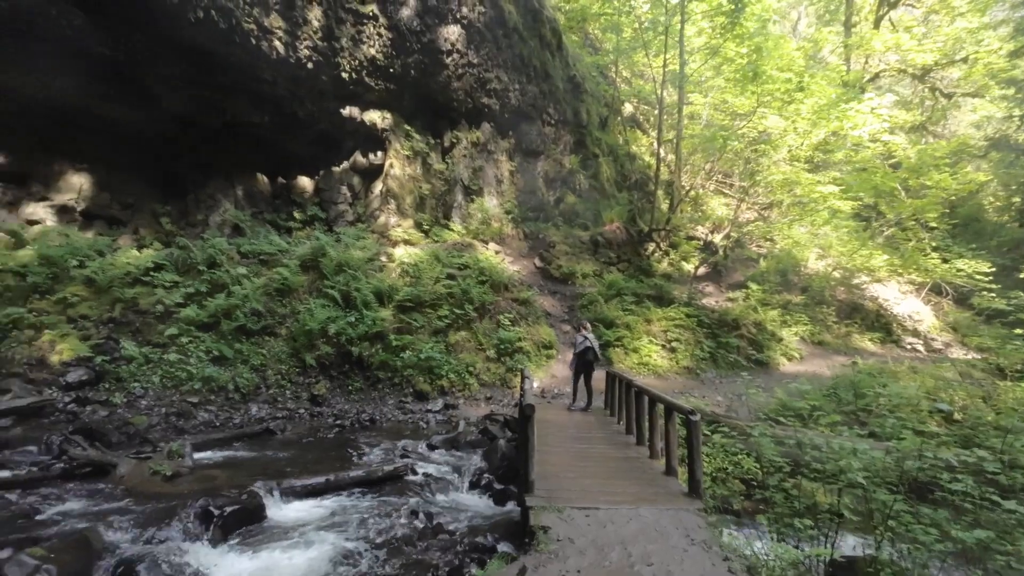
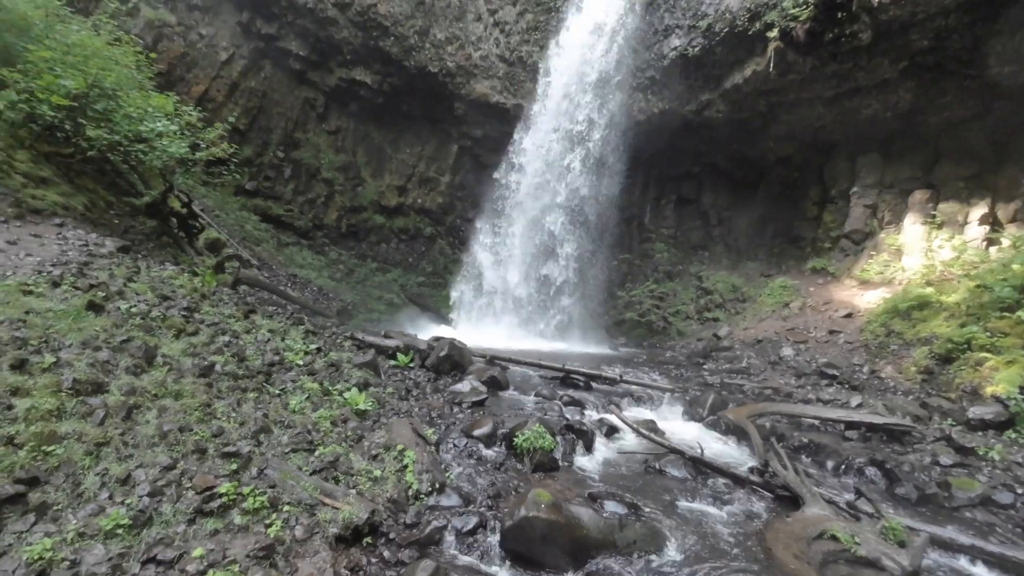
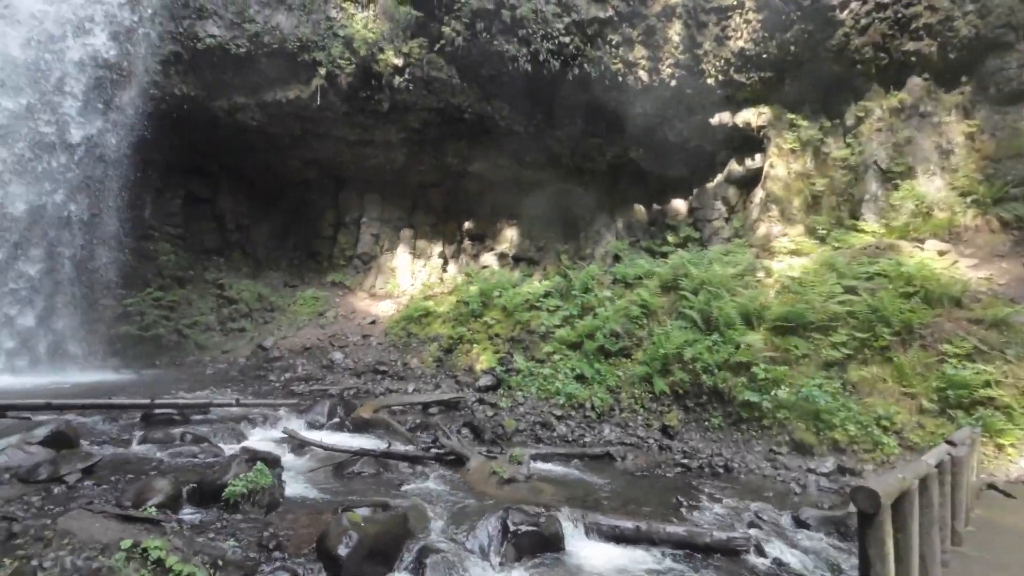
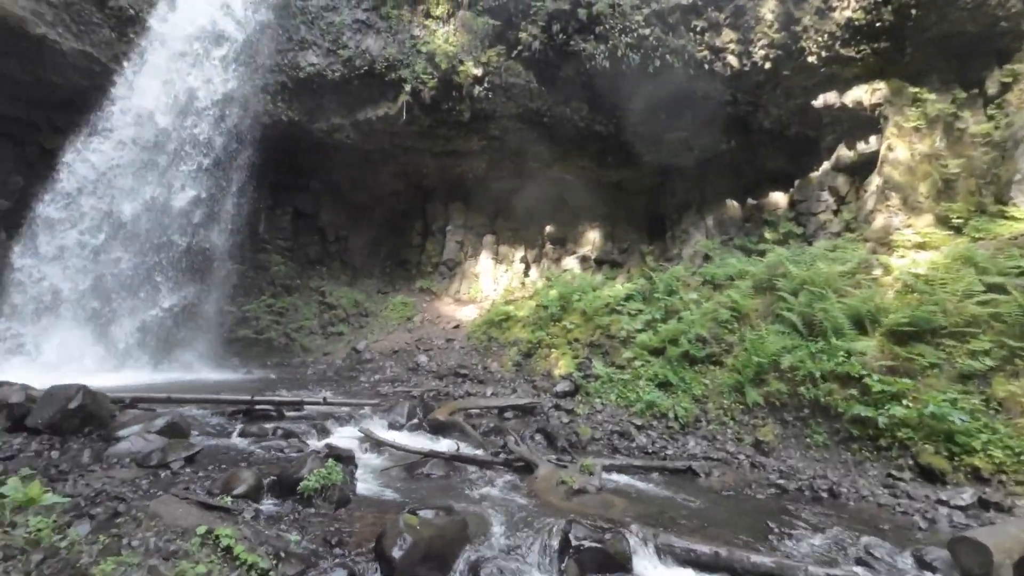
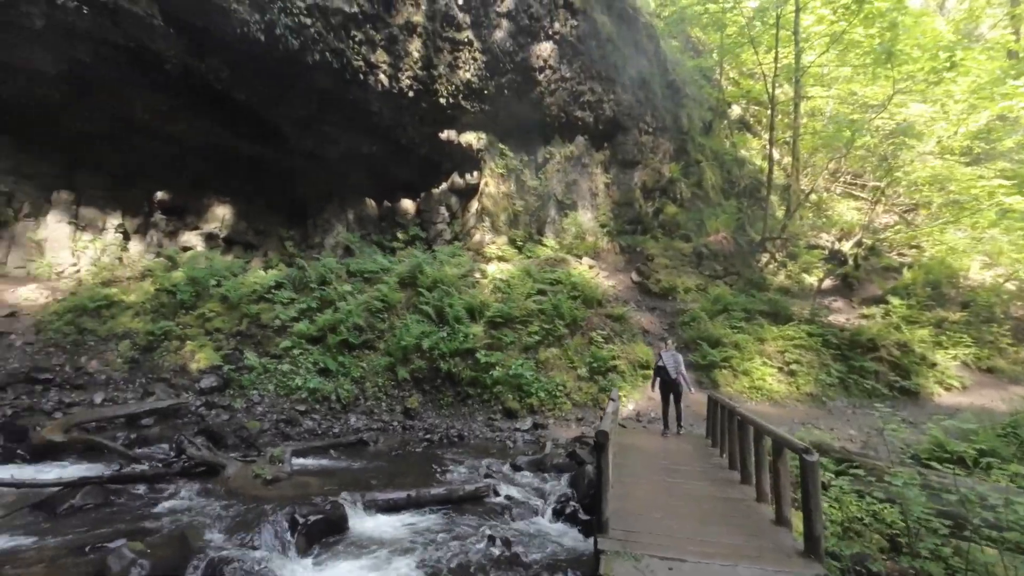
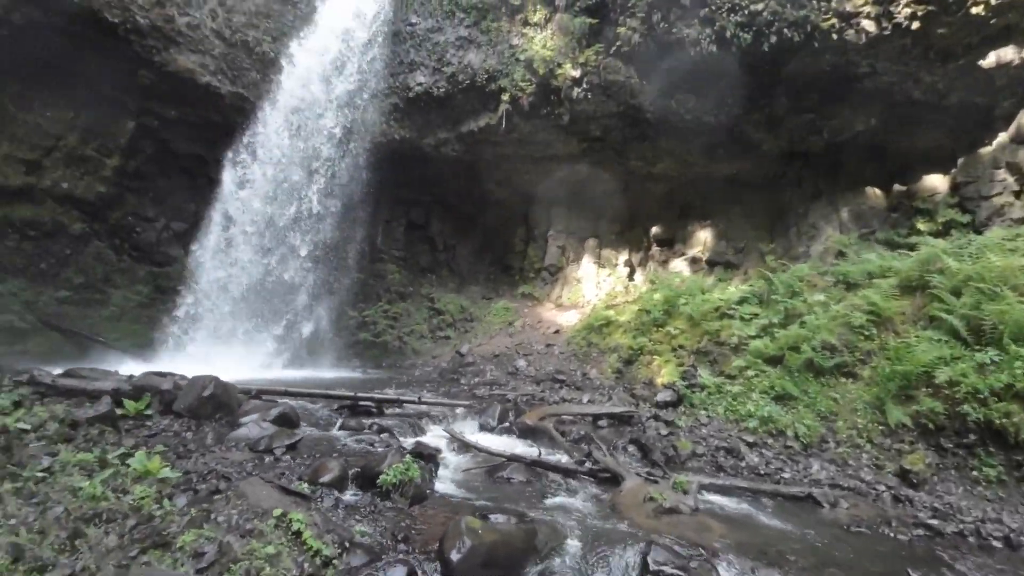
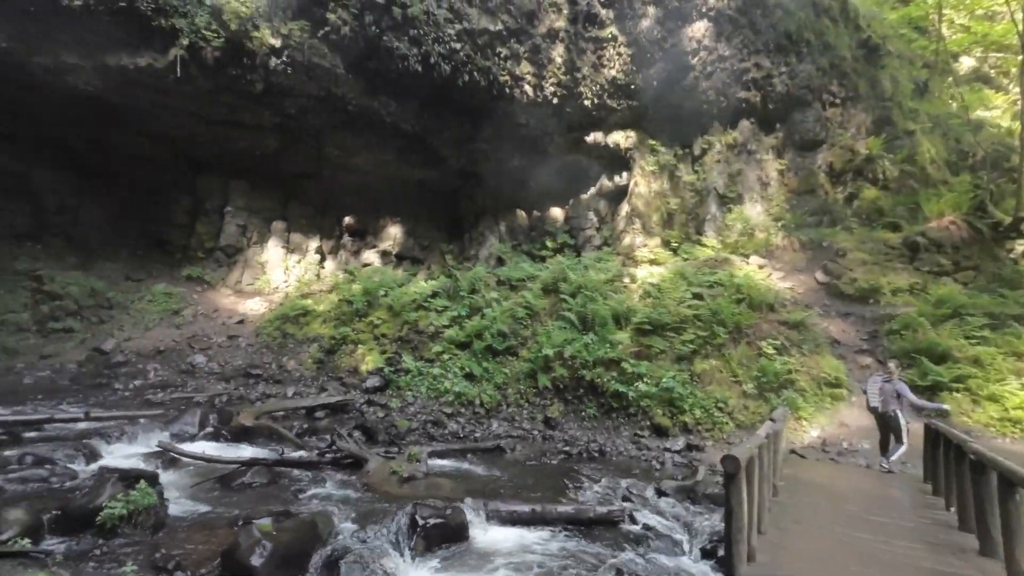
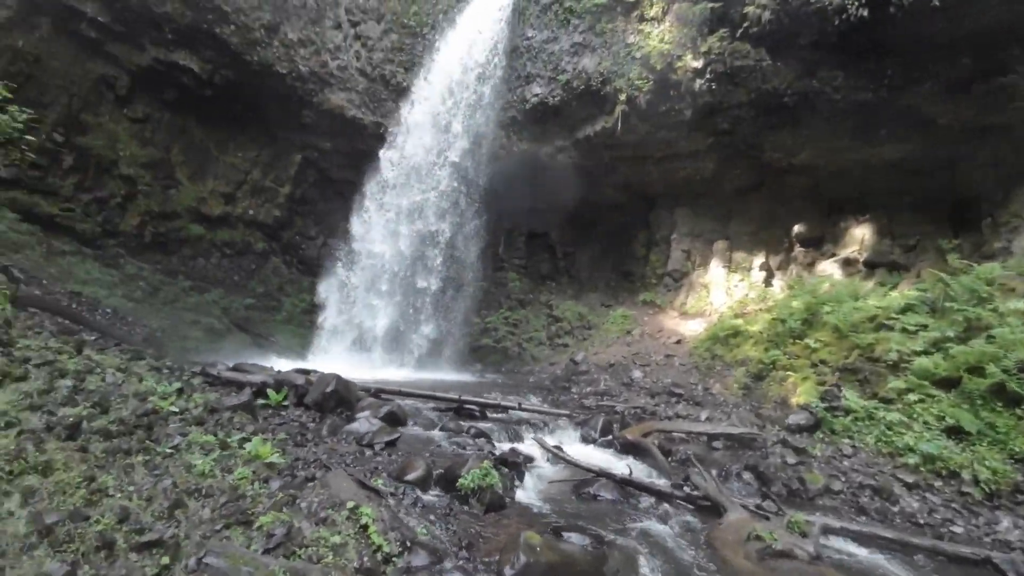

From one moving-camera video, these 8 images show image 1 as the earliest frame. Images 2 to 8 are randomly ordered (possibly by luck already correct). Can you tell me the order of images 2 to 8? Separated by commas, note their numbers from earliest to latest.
5, 7, 3, 4, 6, 8, 2
